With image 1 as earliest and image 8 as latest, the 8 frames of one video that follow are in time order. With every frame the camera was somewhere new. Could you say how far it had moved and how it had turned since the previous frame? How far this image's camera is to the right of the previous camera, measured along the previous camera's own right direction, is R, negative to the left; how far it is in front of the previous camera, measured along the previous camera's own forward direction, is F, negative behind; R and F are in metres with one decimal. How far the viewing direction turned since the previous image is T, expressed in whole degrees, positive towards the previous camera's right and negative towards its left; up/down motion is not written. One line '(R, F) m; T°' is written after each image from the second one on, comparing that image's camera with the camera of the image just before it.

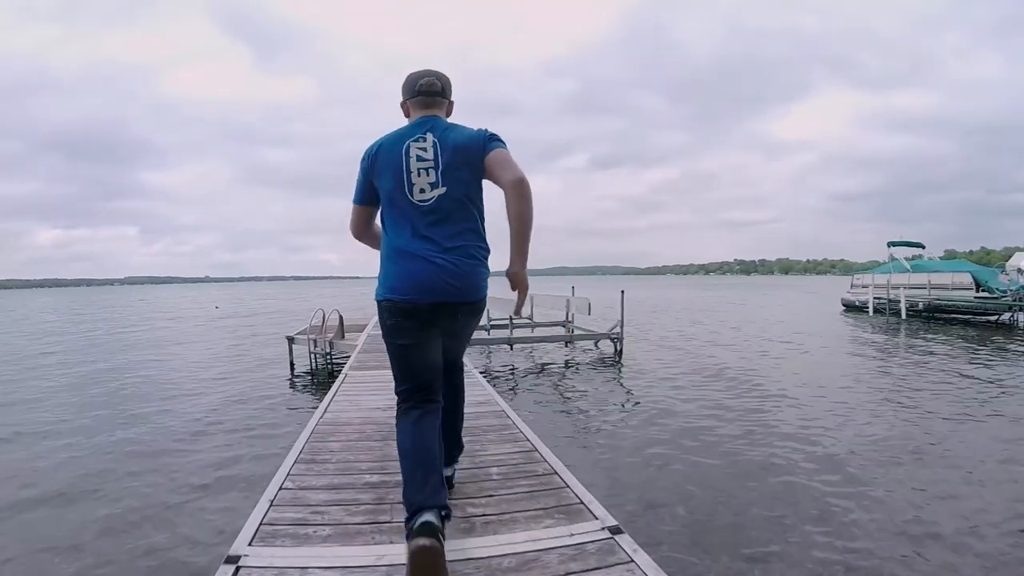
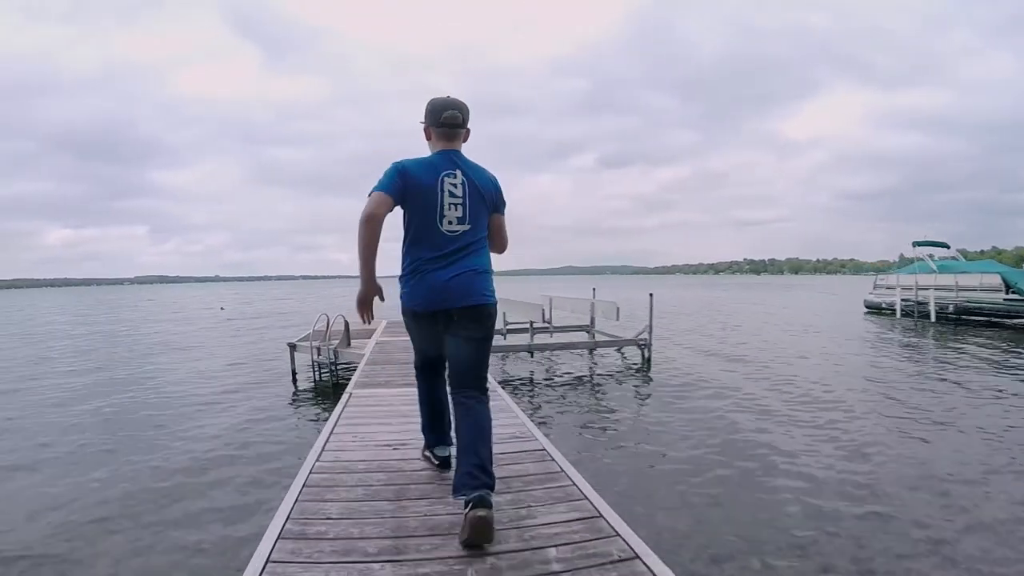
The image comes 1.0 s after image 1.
(-0.3, +1.0) m; -1°
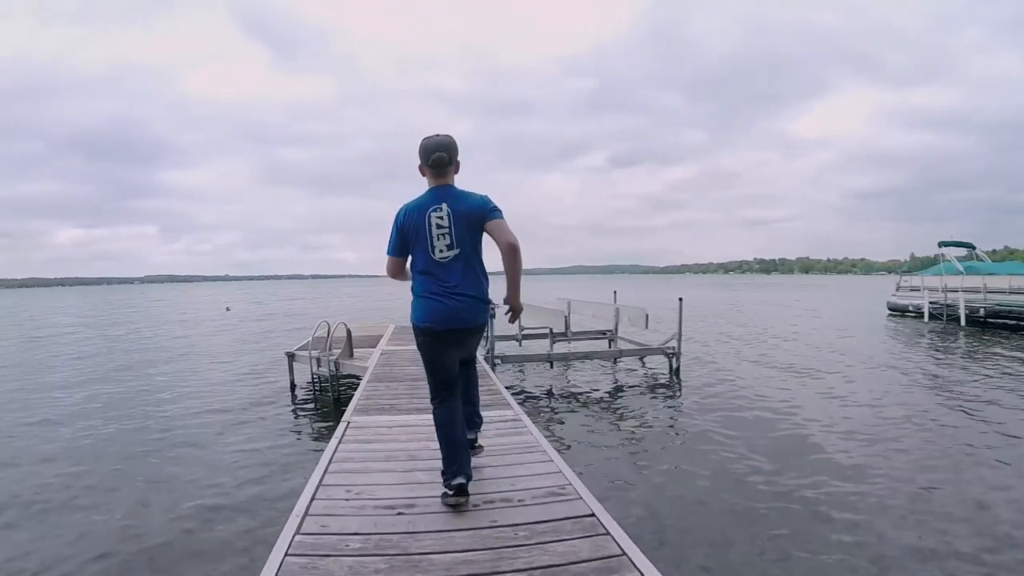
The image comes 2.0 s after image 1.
(-0.2, +0.9) m; -1°
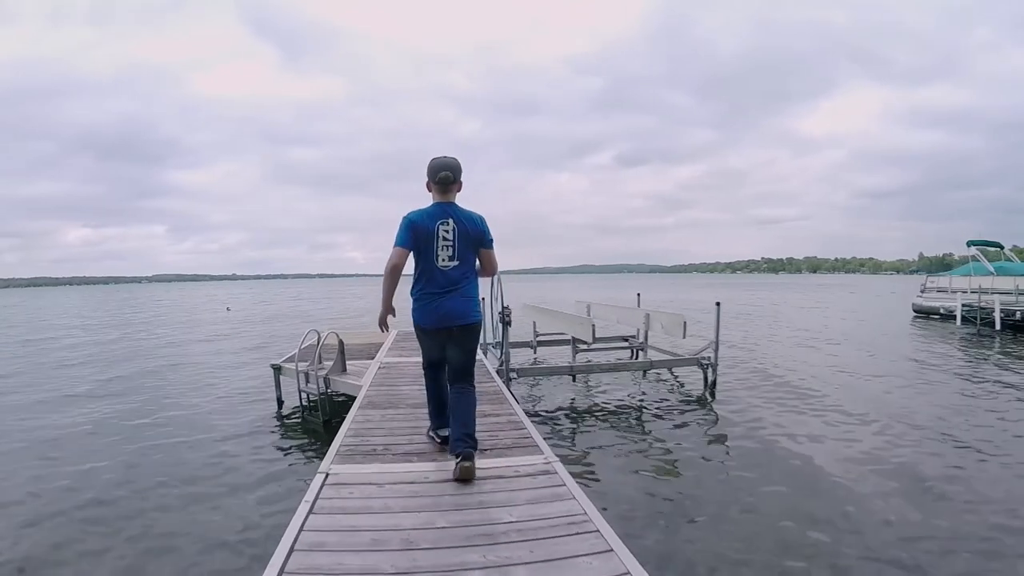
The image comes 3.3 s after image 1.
(-0.2, +1.2) m; -1°
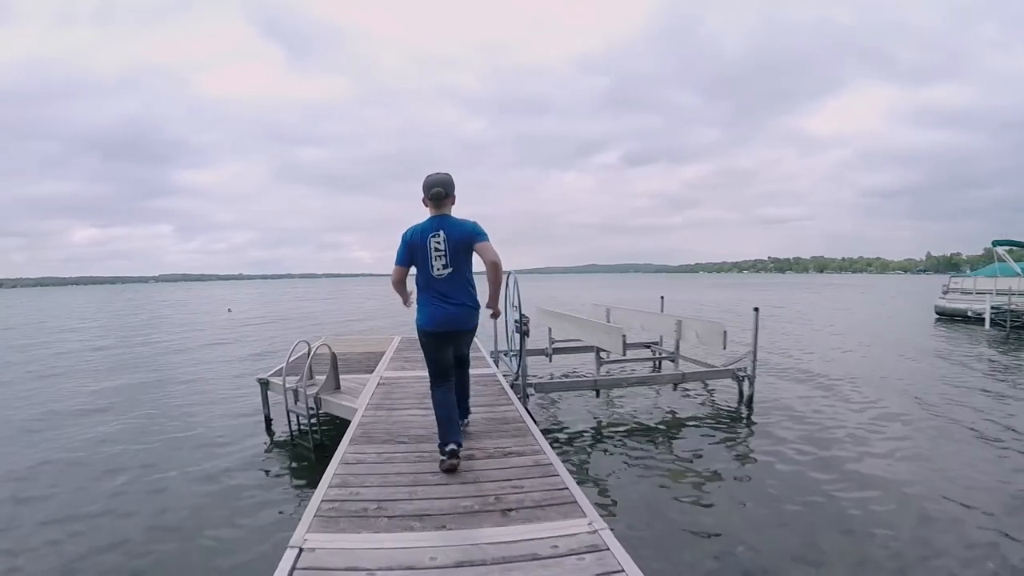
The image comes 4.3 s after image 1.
(-0.2, +0.9) m; -1°
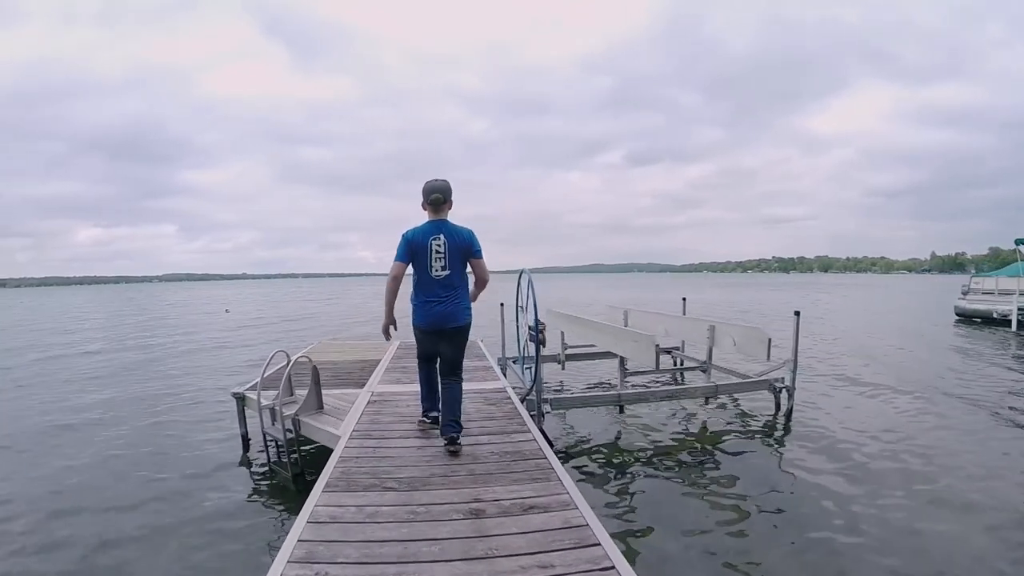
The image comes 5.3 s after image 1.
(-0.1, +0.9) m; 0°
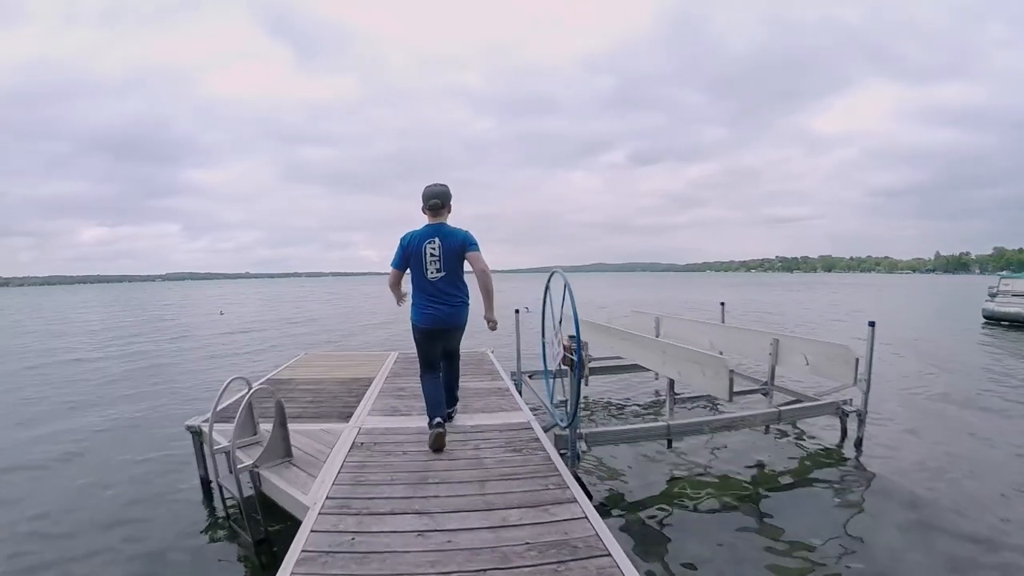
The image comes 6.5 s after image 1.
(-0.2, +1.2) m; 0°
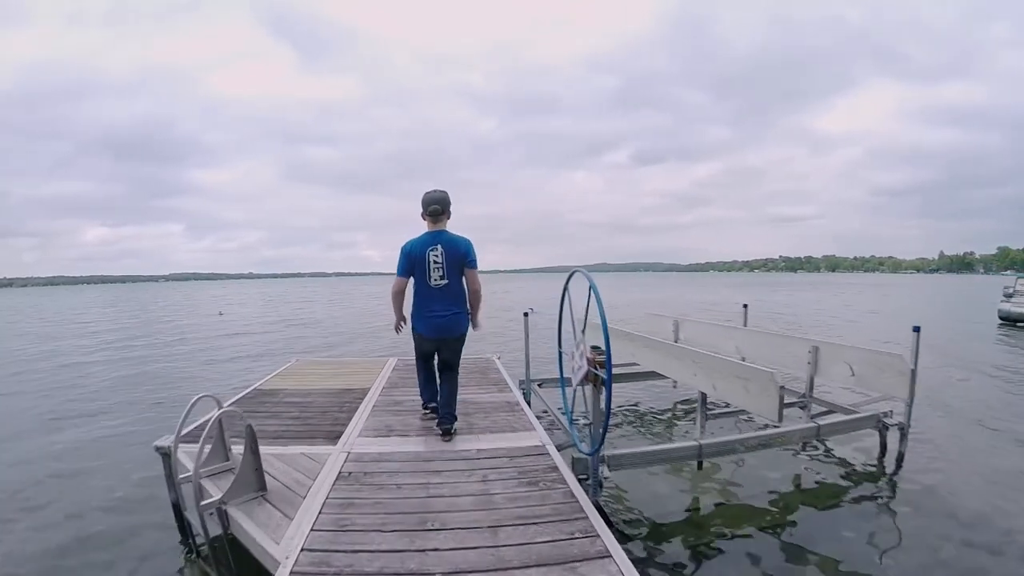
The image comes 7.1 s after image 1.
(-0.1, +0.6) m; 0°
